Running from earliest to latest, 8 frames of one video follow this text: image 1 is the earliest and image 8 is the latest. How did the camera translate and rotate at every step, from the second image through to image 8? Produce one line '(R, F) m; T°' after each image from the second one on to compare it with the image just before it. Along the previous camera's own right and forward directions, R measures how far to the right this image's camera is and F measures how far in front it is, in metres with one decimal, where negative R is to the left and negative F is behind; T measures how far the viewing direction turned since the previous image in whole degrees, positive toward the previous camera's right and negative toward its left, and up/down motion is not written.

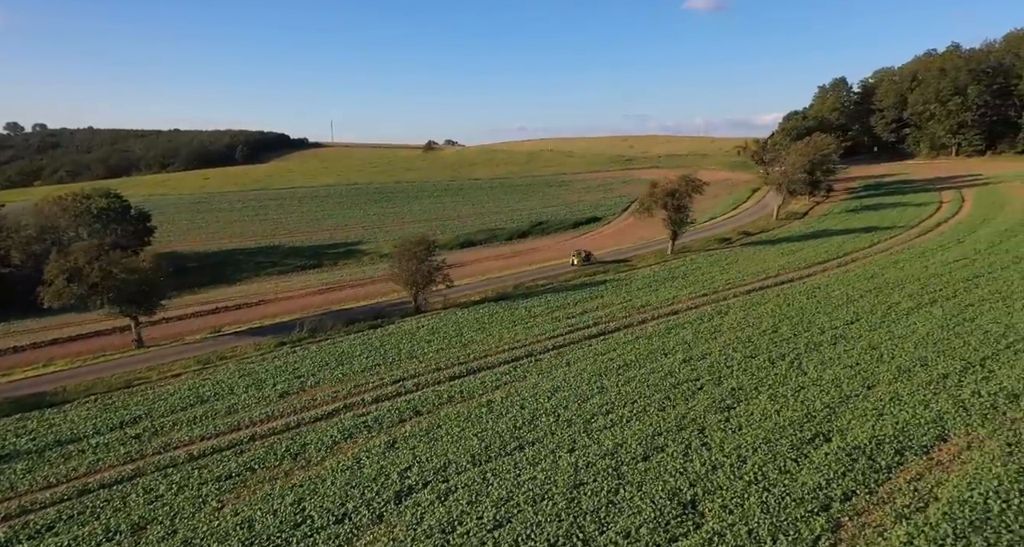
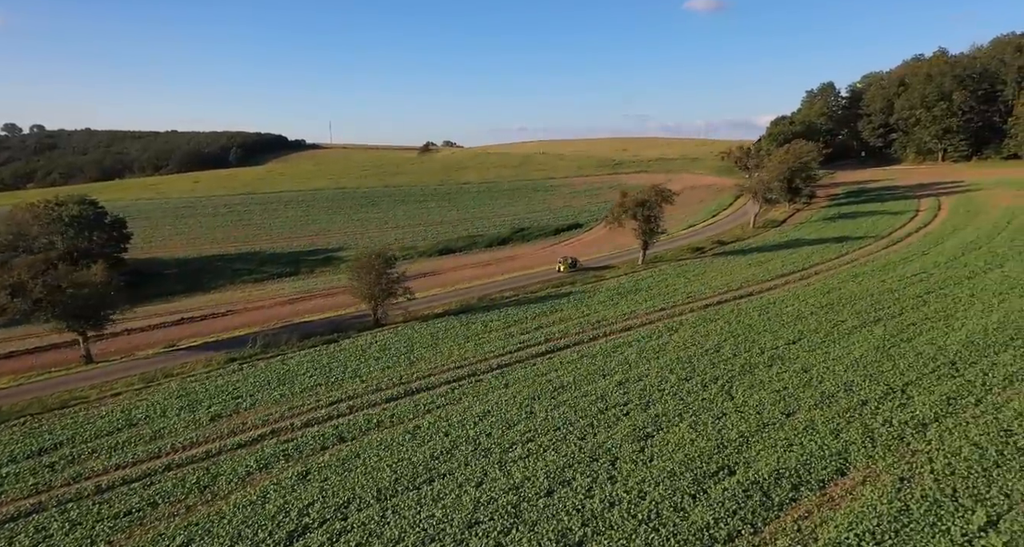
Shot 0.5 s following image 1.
(+0.9, 0.0) m; +2°
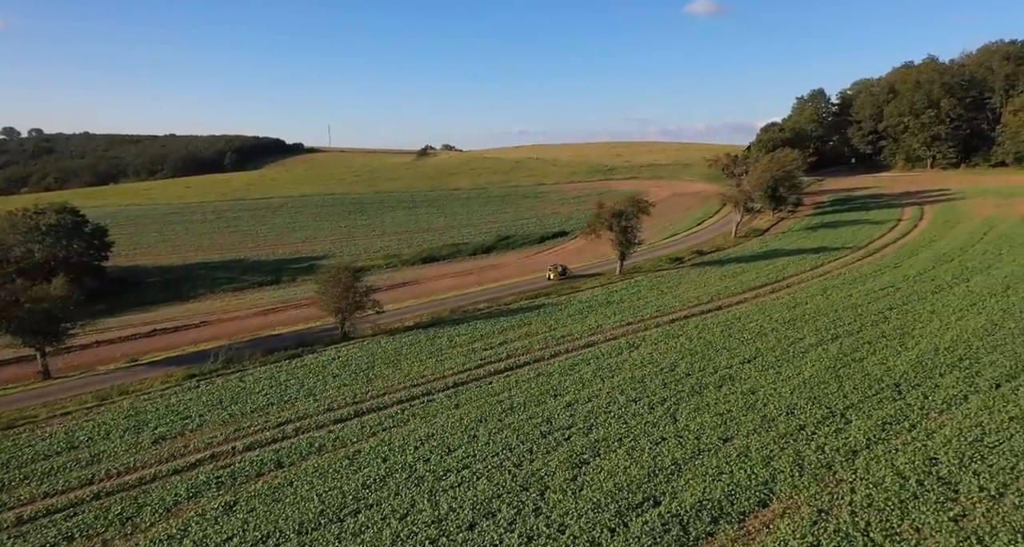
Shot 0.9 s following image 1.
(+0.7, +0.1) m; +1°
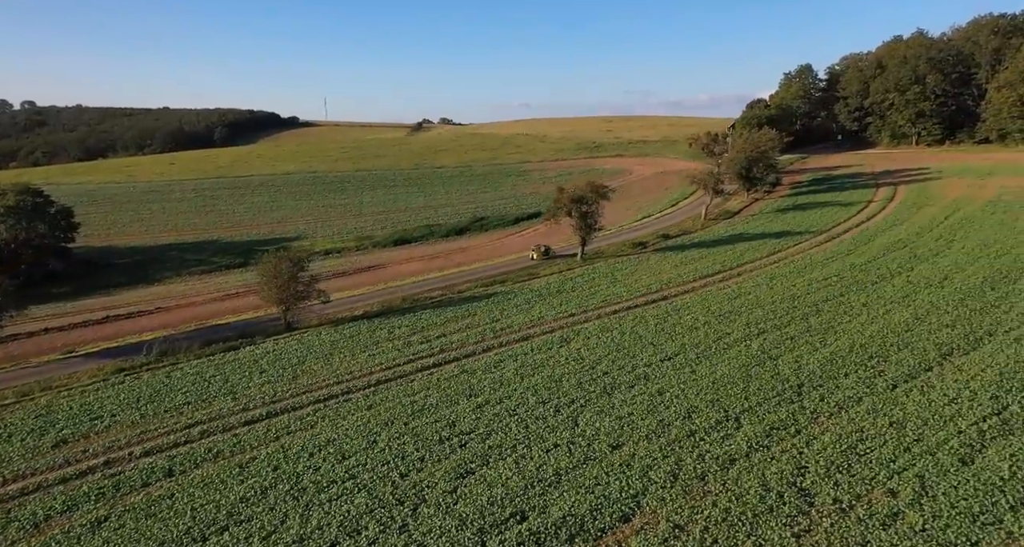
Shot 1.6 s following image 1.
(+1.3, +0.1) m; +2°
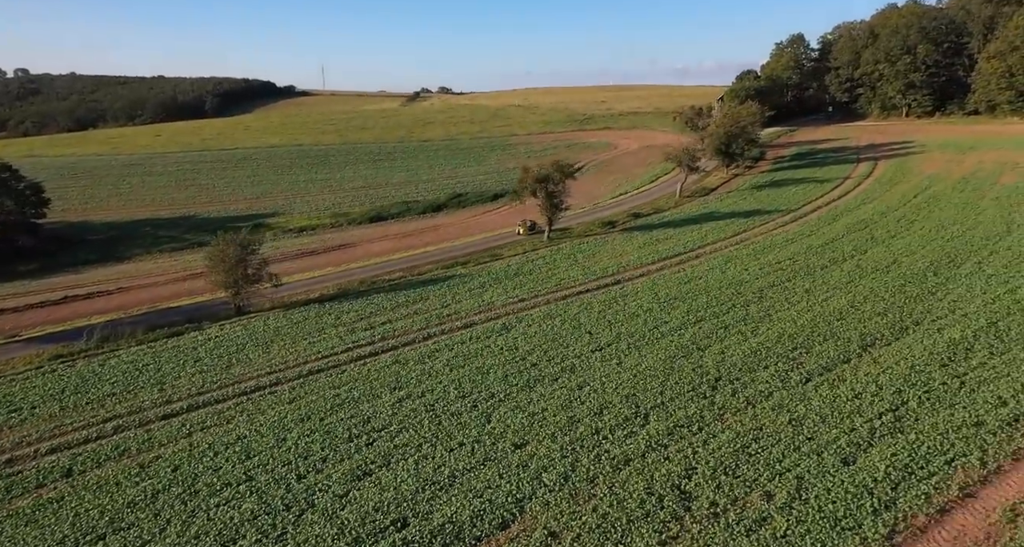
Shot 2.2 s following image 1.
(+1.1, +0.1) m; +2°
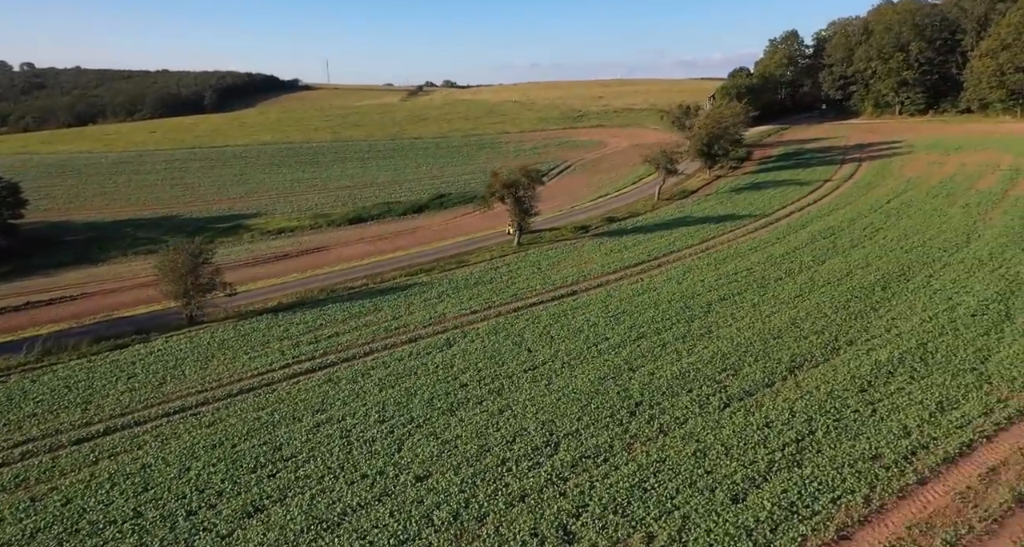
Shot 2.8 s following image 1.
(+1.2, +0.2) m; +2°
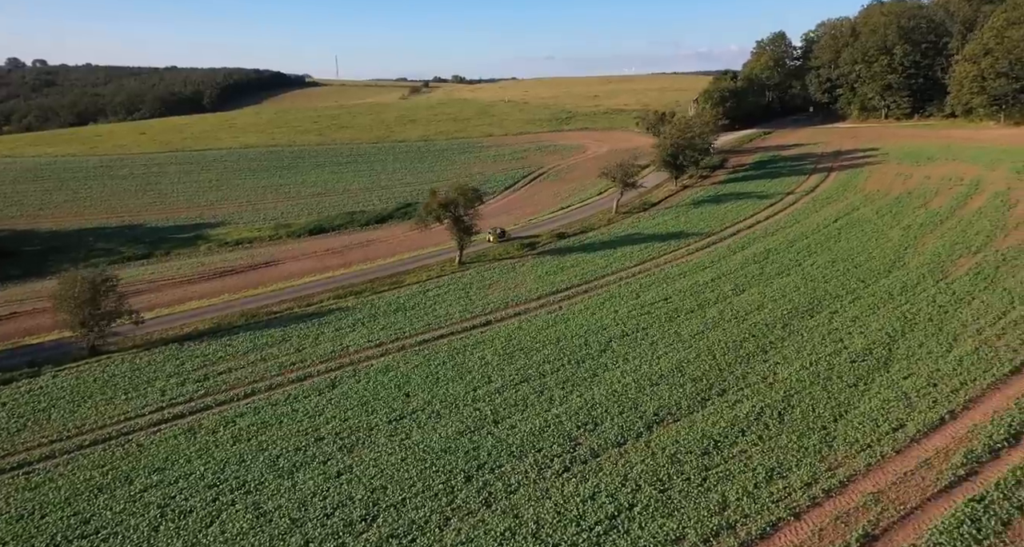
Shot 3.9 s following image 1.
(+2.4, +0.4) m; +3°
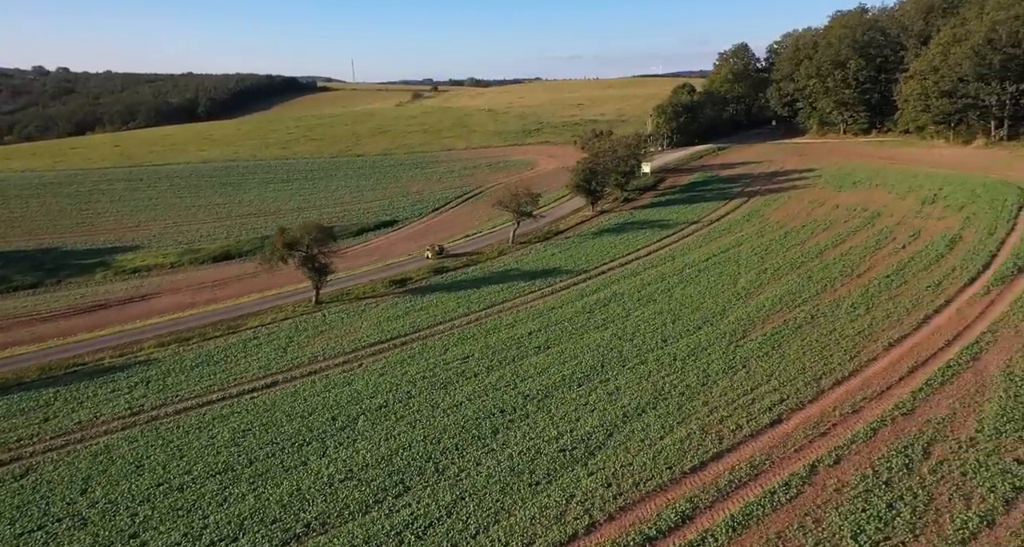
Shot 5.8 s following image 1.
(+5.9, +0.6) m; +6°
